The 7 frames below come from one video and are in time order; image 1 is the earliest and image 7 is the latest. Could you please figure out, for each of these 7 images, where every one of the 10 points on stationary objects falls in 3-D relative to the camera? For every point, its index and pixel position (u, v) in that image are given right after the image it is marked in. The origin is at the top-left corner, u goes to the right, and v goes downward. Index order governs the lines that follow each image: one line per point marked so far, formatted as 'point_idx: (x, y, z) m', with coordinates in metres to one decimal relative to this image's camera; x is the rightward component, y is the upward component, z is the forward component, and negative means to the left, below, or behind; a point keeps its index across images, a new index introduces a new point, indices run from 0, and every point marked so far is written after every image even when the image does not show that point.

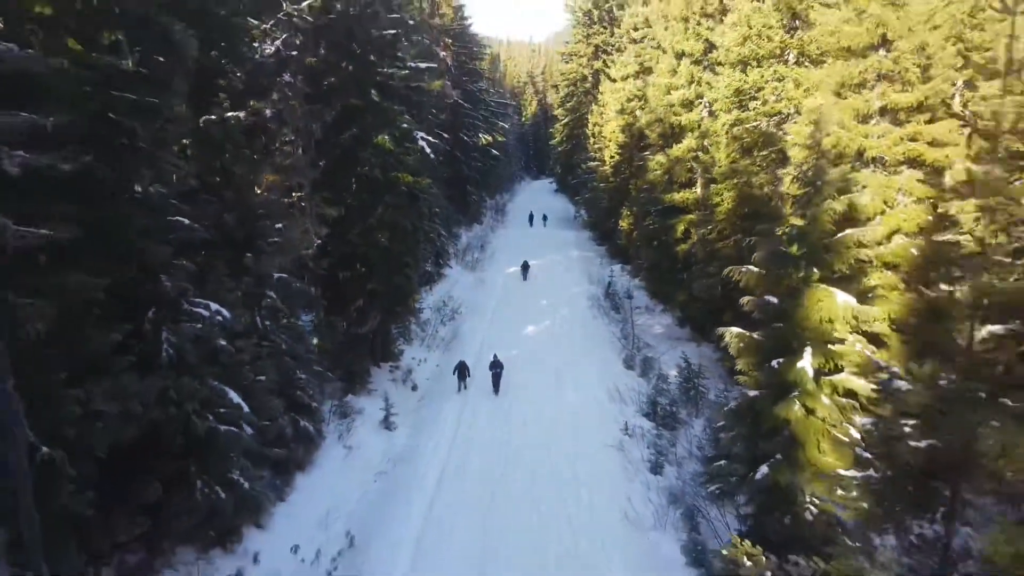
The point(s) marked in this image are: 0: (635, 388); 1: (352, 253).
0: (+3.2, -2.6, +17.6) m
1: (-3.4, +0.8, +14.7) m
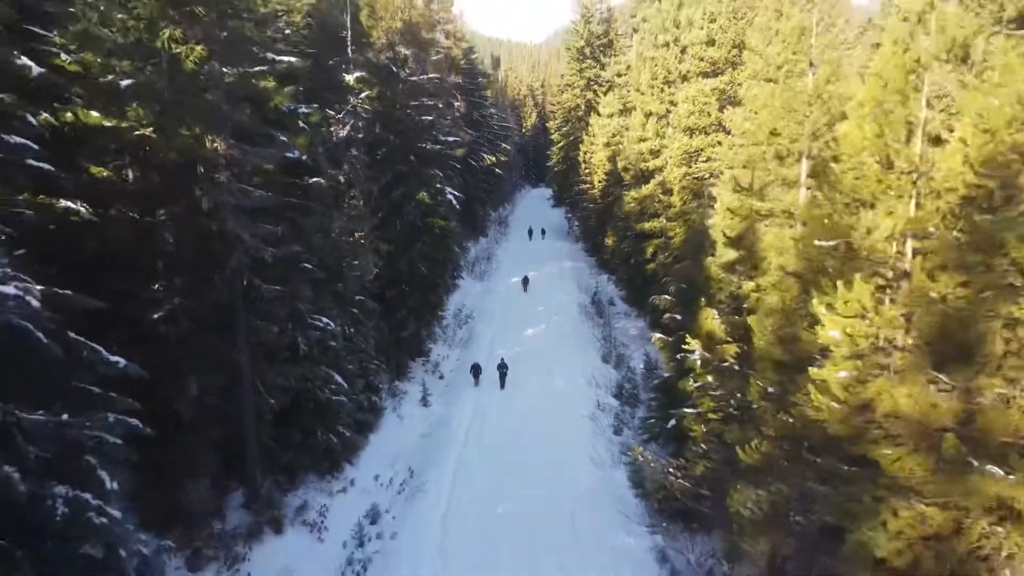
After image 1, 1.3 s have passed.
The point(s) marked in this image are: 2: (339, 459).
0: (+3.3, -3.0, +23.1) m
1: (-3.3, +0.3, +20.2) m
2: (-3.9, -3.7, +14.8) m
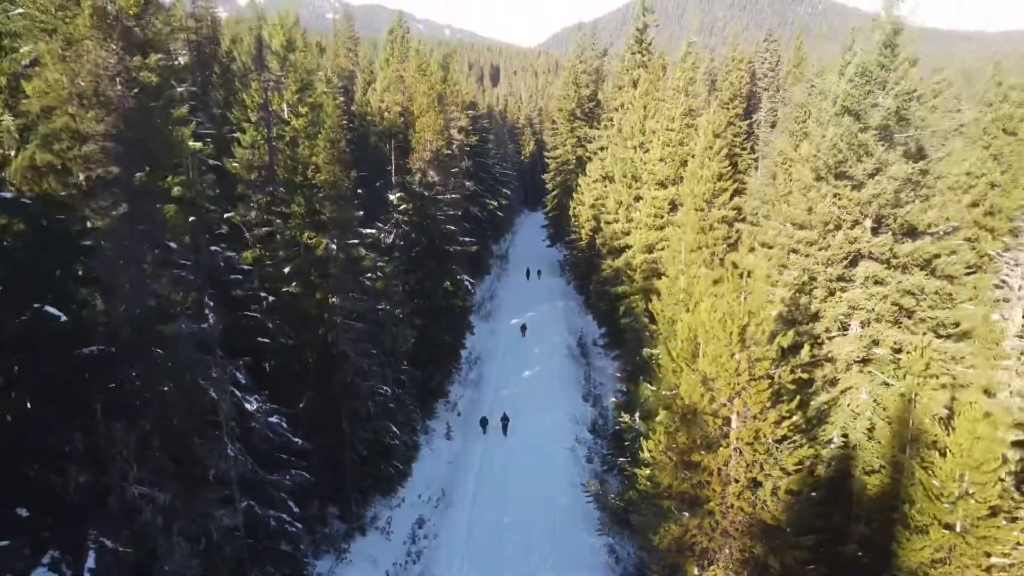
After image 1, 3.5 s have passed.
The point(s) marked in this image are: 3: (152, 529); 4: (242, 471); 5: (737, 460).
0: (+3.3, -5.5, +30.2) m
1: (-3.3, -2.2, +27.3) m
2: (-3.8, -6.3, +21.8) m
3: (-5.9, -4.0, +11.2) m
4: (-5.3, -3.6, +13.5) m
5: (+3.8, -3.0, +11.6) m
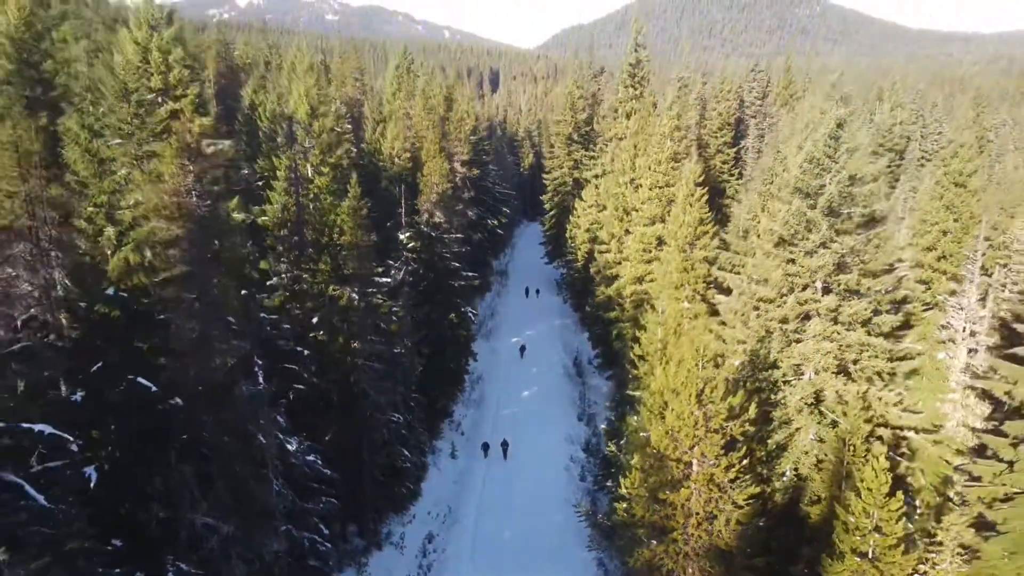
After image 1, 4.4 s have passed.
0: (+3.3, -6.9, +32.6) m
1: (-3.3, -3.6, +29.8) m
2: (-3.8, -7.7, +24.3) m
3: (-5.9, -5.3, +13.6) m
4: (-5.3, -5.0, +16.0) m
5: (+3.8, -4.3, +14.1) m
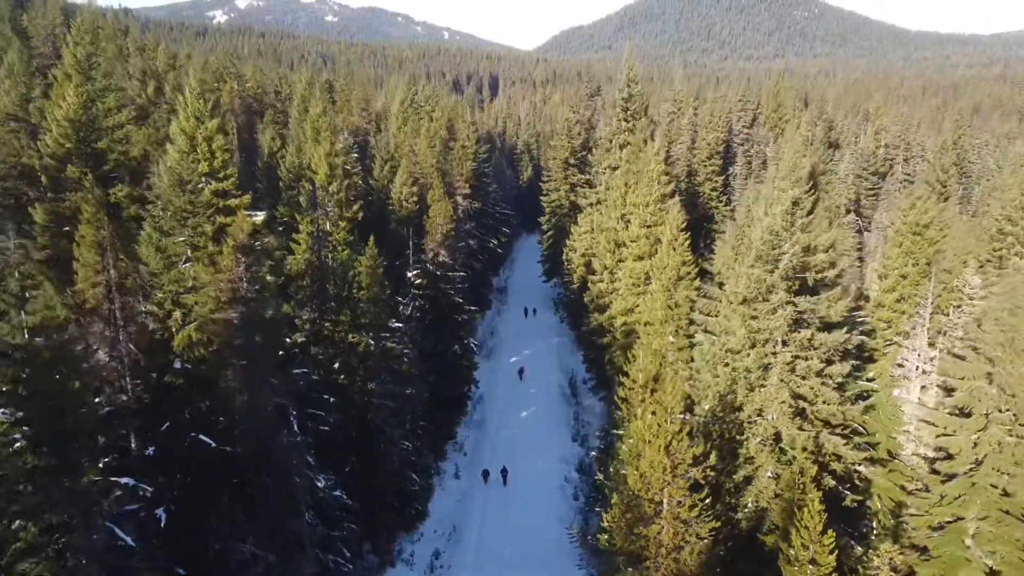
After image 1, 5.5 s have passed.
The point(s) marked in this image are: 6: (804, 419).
0: (+3.3, -8.5, +35.2) m
1: (-3.4, -5.2, +32.3) m
2: (-3.9, -9.3, +26.9) m
3: (-5.9, -6.9, +16.2) m
4: (-5.4, -6.6, +18.5) m
5: (+3.7, -5.9, +16.7) m
6: (+8.4, -3.8, +19.7) m
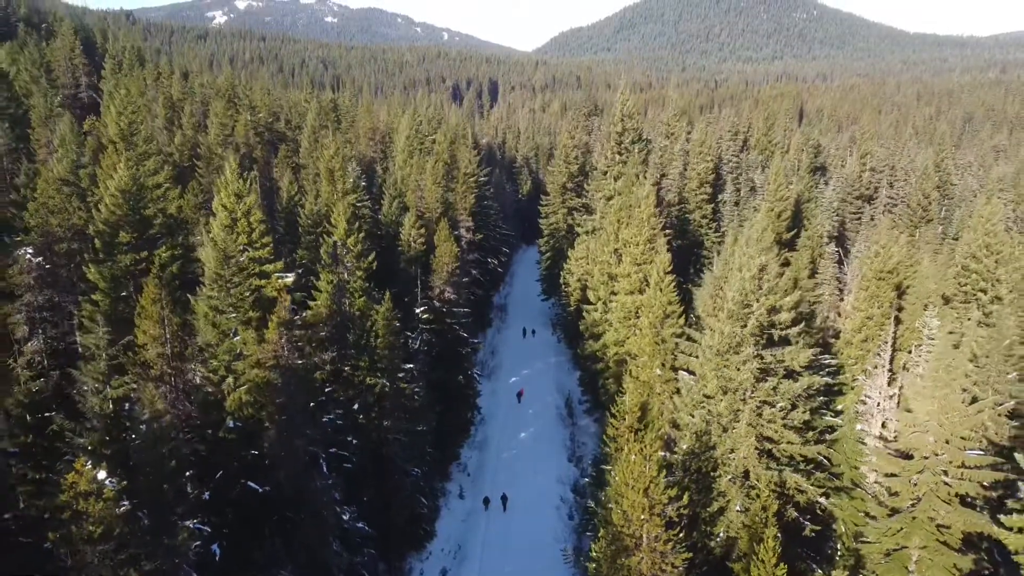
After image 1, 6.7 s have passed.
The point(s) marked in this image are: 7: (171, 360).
0: (+3.3, -10.3, +37.9) m
1: (-3.4, -7.0, +35.0) m
2: (-3.9, -11.1, +29.5) m
3: (-5.9, -8.7, +18.9) m
4: (-5.3, -8.4, +21.2) m
5: (+3.8, -7.7, +19.4) m
6: (+8.5, -5.6, +22.4) m
7: (-9.4, -2.0, +18.8) m
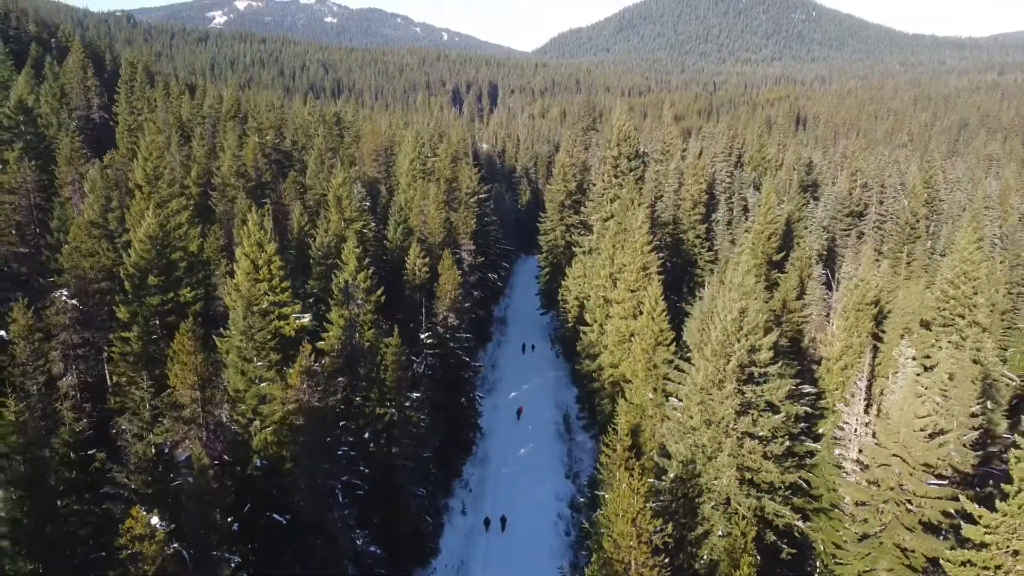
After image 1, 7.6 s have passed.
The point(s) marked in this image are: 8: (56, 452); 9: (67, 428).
0: (+3.3, -11.7, +39.7) m
1: (-3.4, -8.4, +36.8) m
2: (-3.9, -12.5, +31.4) m
3: (-5.9, -10.2, +20.7) m
4: (-5.3, -9.8, +23.1) m
5: (+3.8, -9.2, +21.2) m
6: (+8.5, -7.0, +24.3) m
7: (-9.4, -3.4, +20.6) m
8: (-12.3, -4.4, +18.4) m
9: (-12.6, -4.0, +19.3) m
